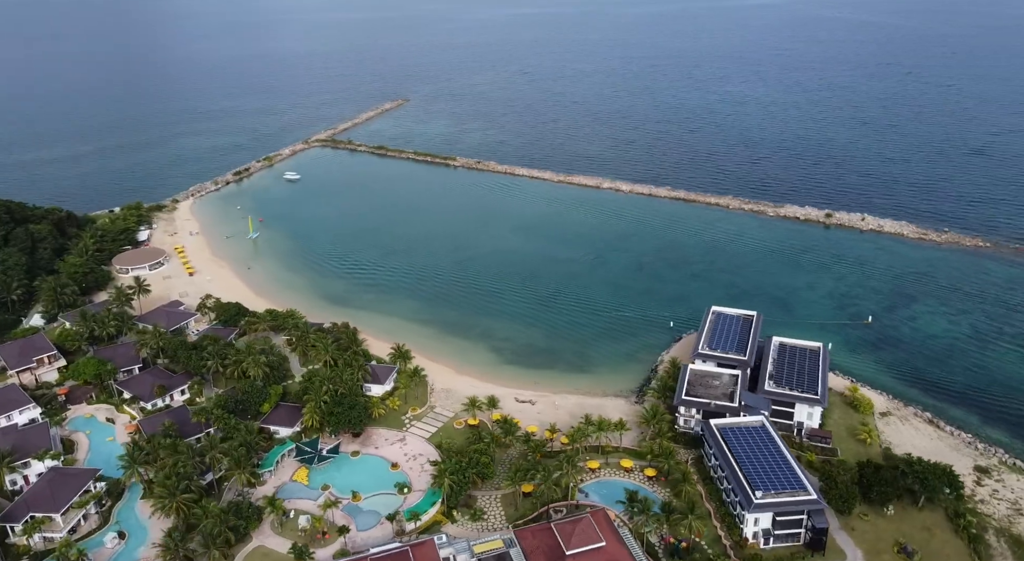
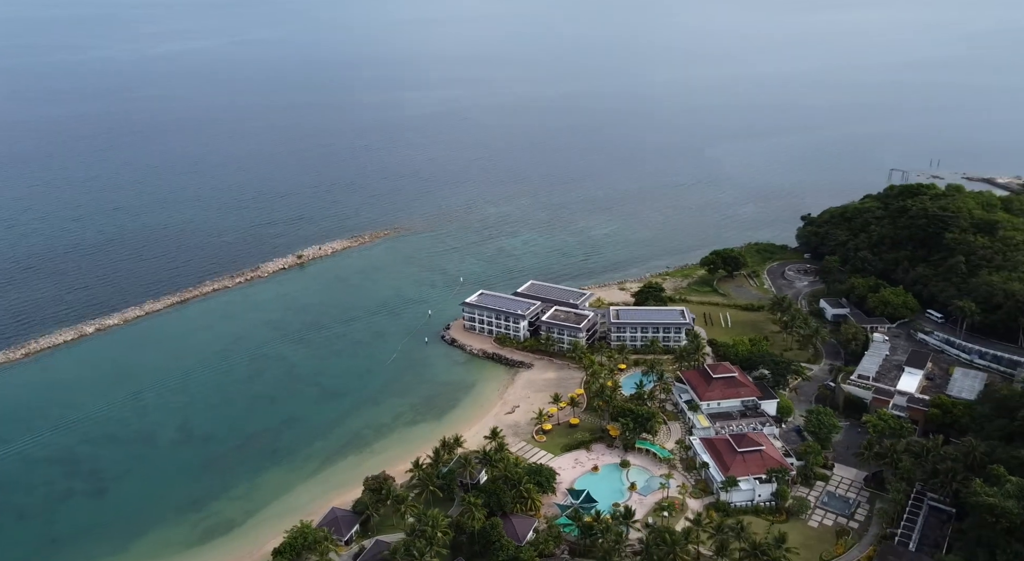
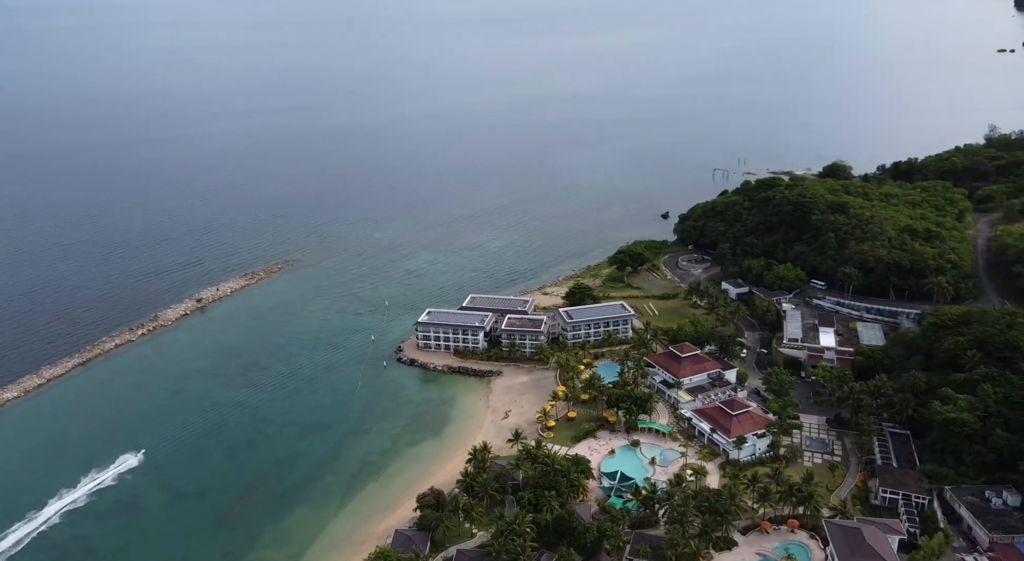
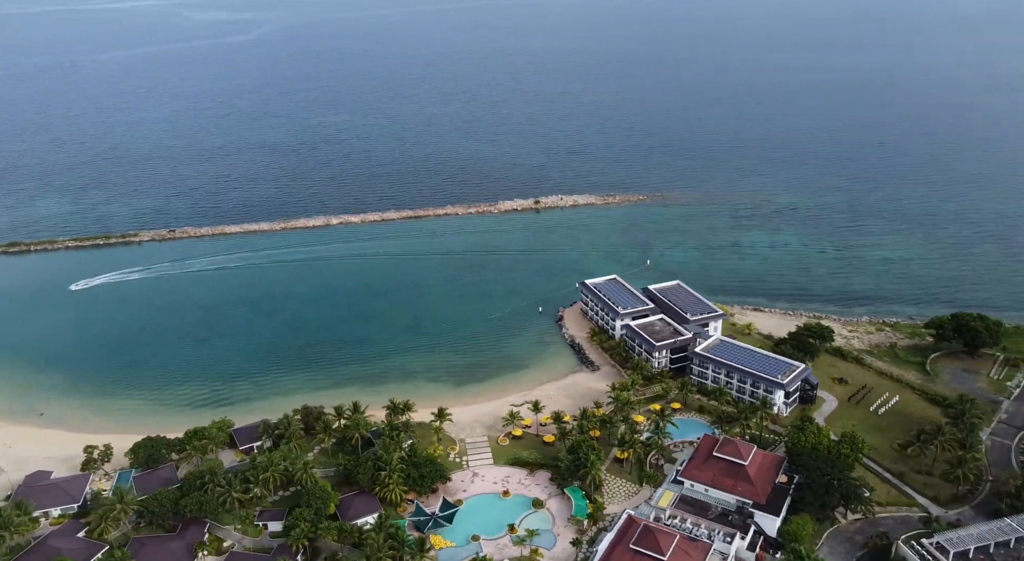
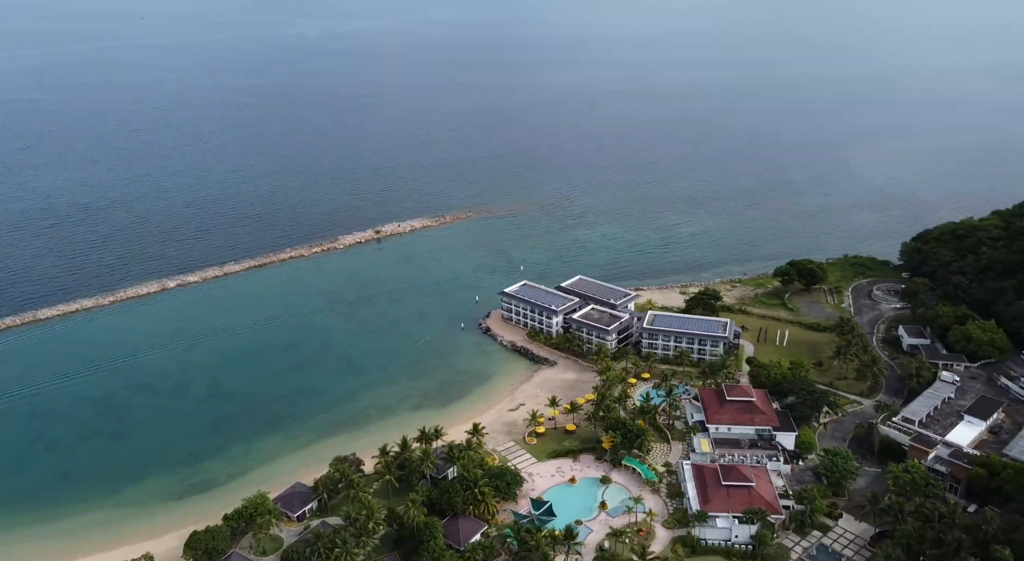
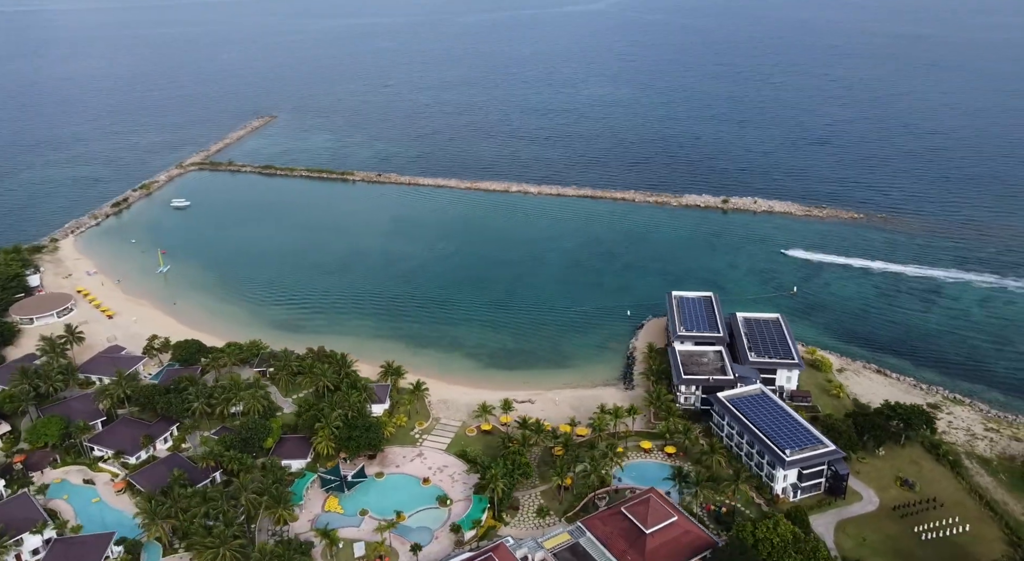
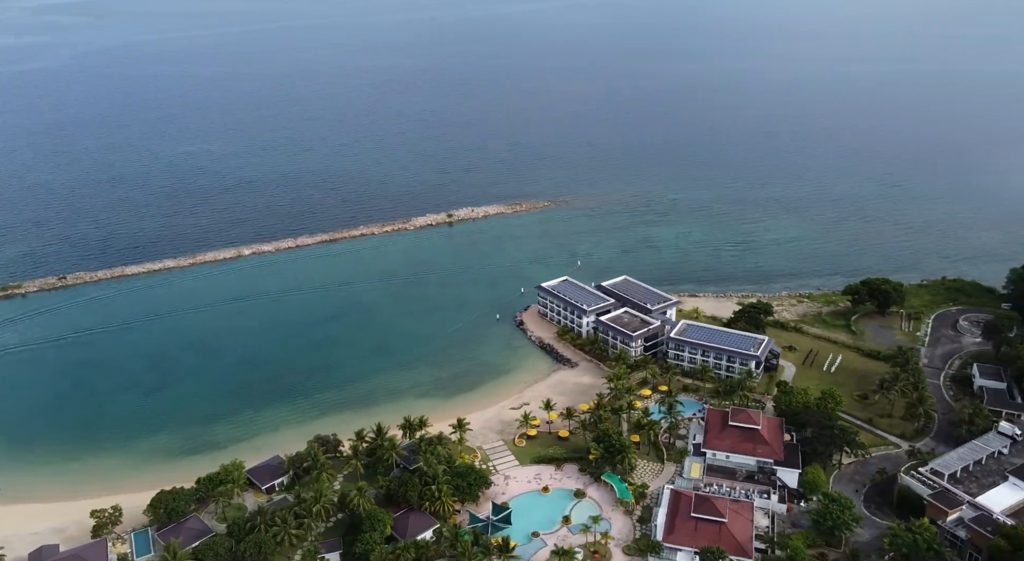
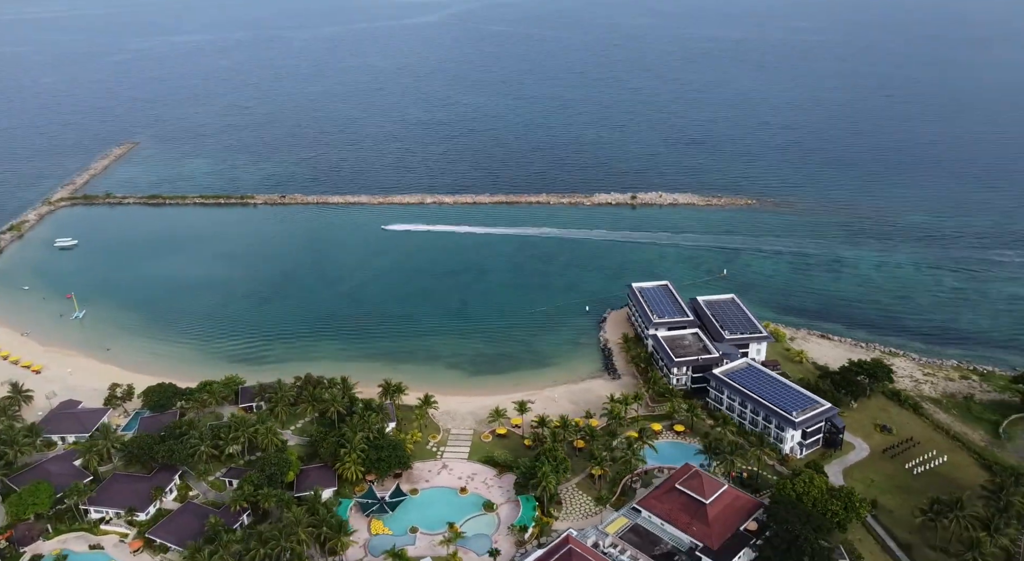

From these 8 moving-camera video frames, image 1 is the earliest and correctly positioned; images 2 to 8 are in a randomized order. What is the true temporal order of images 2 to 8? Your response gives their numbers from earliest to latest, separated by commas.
6, 8, 4, 7, 5, 2, 3
